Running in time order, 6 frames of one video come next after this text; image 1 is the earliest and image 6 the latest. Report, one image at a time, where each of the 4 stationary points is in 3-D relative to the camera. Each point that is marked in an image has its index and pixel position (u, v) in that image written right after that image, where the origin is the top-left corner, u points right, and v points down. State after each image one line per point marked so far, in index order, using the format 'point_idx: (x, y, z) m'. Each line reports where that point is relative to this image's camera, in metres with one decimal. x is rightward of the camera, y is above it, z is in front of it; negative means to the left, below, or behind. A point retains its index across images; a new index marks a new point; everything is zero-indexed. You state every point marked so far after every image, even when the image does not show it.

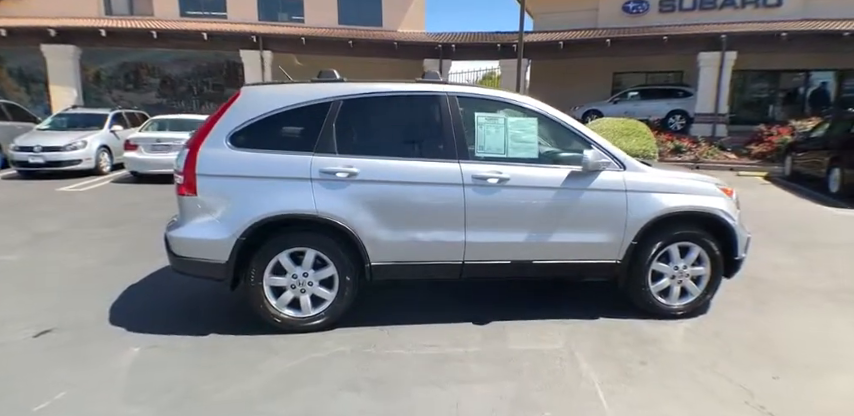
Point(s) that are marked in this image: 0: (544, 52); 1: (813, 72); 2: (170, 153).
0: (+4.0, +5.1, +15.8) m
1: (+13.5, +4.7, +16.6) m
2: (-4.9, +1.1, +9.3) m
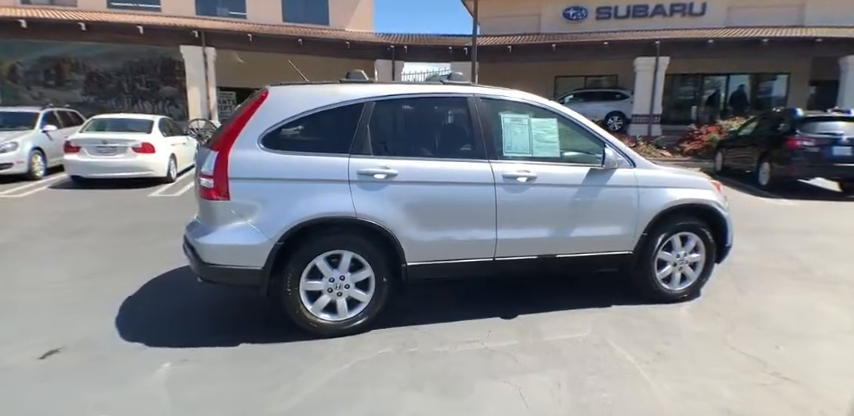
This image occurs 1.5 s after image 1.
0: (+2.3, +5.2, +16.3) m
1: (+11.7, +5.0, +18.4) m
2: (-5.5, +1.0, +8.6) m
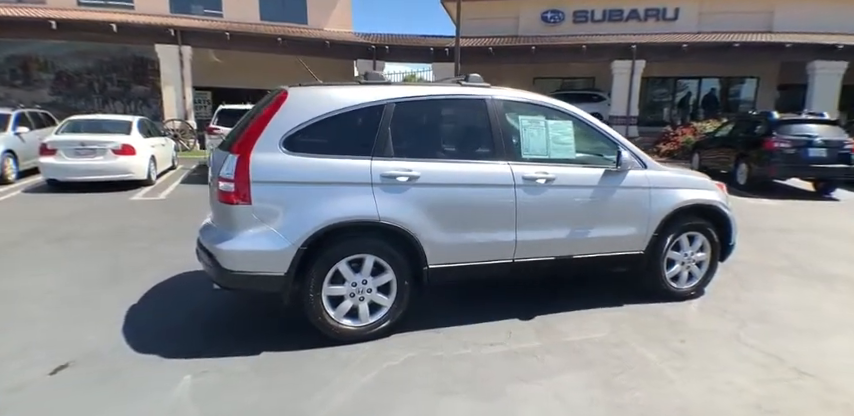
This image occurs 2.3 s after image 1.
0: (+1.7, +5.1, +16.4) m
1: (+10.9, +5.1, +19.0) m
2: (-5.6, +0.9, +8.2) m
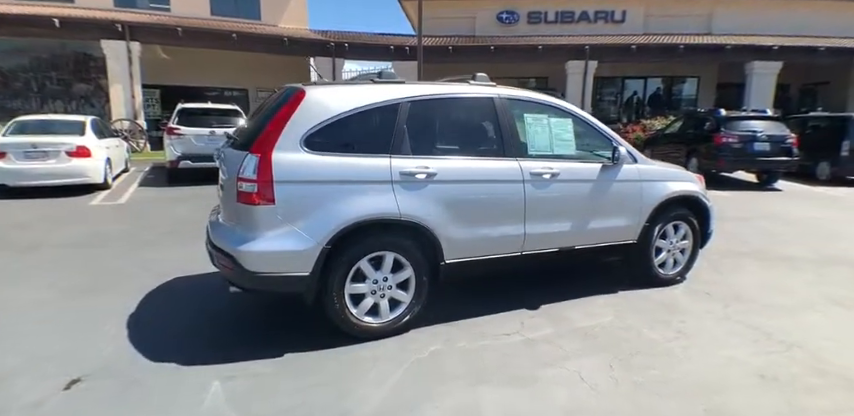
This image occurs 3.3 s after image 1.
0: (+0.3, +5.2, +16.5) m
1: (+9.2, +5.4, +20.2) m
2: (-6.0, +0.8, +7.7) m
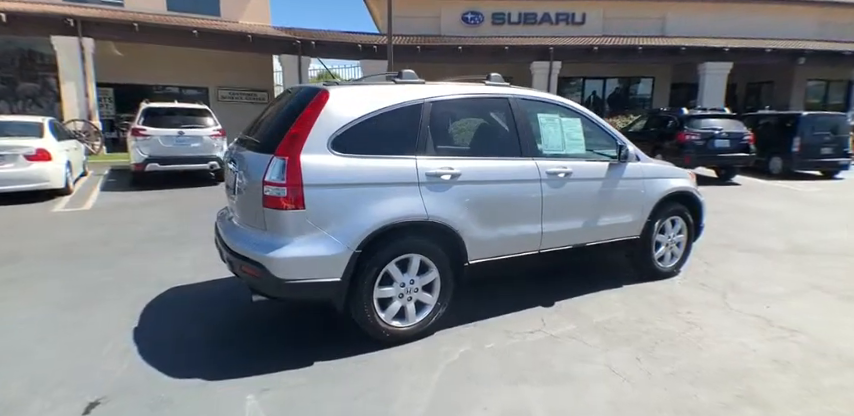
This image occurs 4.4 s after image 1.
0: (-0.8, +5.2, +16.5) m
1: (+7.7, +5.6, +20.9) m
2: (-6.2, +0.7, +7.1) m
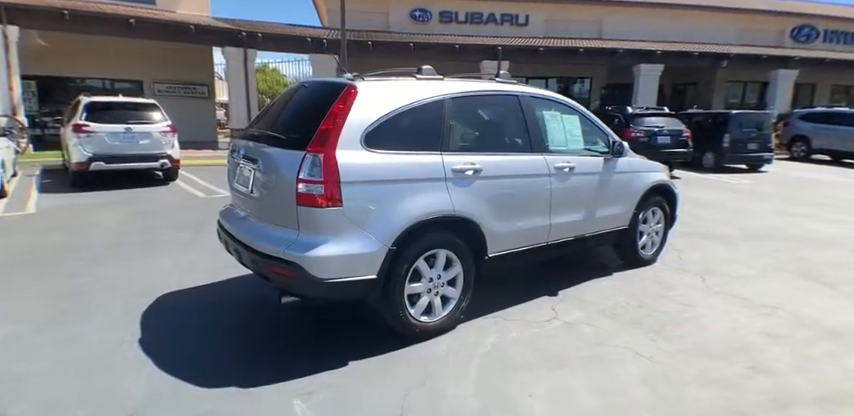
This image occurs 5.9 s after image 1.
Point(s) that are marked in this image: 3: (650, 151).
0: (-2.5, +5.3, +16.3) m
1: (+5.4, +5.8, +21.7) m
2: (-6.5, +0.6, +6.3) m
3: (+5.1, +1.3, +11.1) m
